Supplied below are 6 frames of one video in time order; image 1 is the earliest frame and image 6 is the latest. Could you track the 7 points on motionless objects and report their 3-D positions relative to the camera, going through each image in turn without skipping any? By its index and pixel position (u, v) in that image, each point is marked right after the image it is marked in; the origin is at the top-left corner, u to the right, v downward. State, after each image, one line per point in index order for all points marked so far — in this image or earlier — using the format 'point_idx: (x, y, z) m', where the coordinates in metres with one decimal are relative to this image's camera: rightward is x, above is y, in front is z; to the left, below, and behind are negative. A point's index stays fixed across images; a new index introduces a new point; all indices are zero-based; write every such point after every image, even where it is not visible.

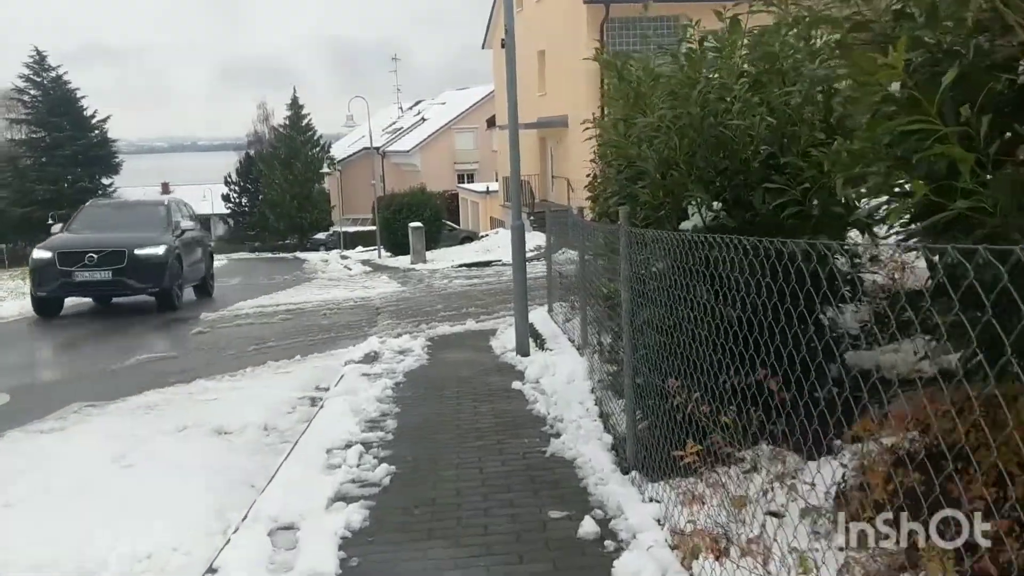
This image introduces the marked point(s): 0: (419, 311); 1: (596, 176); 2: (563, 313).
0: (-1.4, -0.3, +15.1) m
1: (+0.9, +1.1, +9.9) m
2: (+0.6, -0.3, +10.8) m
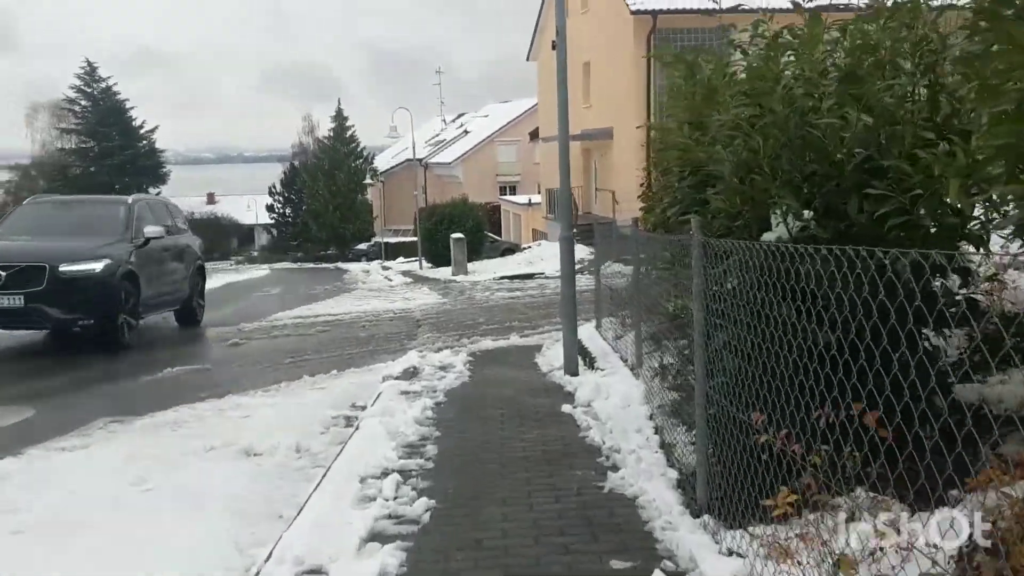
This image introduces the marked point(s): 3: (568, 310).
0: (-0.8, -0.5, +14.6) m
1: (+1.3, +1.0, +9.3) m
2: (+1.0, -0.4, +10.2) m
3: (+0.5, -0.2, +8.5) m
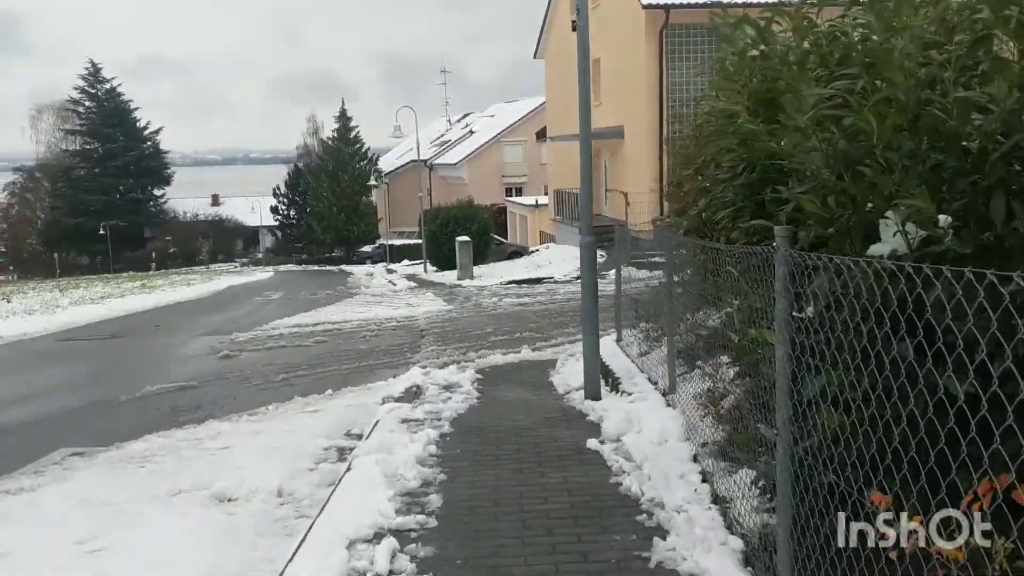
0: (-0.6, -0.6, +13.7) m
1: (+1.4, +0.9, +8.4) m
2: (+1.2, -0.5, +9.3) m
3: (+0.6, -0.3, +7.6) m
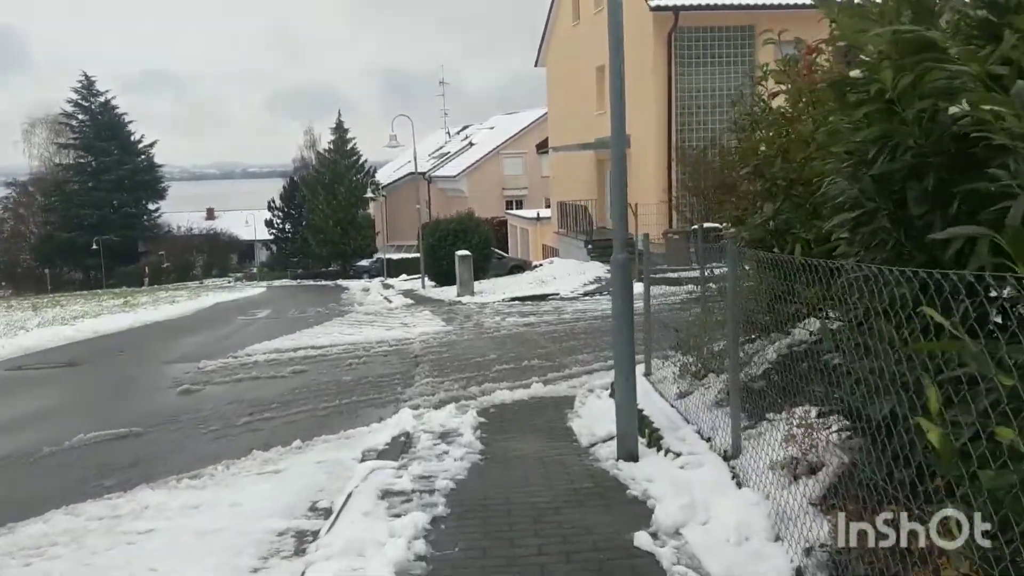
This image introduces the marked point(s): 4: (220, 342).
0: (-0.5, -0.9, +12.0) m
1: (+1.5, +0.7, +6.8) m
2: (+1.2, -0.7, +7.7) m
3: (+0.7, -0.5, +6.0) m
4: (-5.1, -0.9, +17.2) m
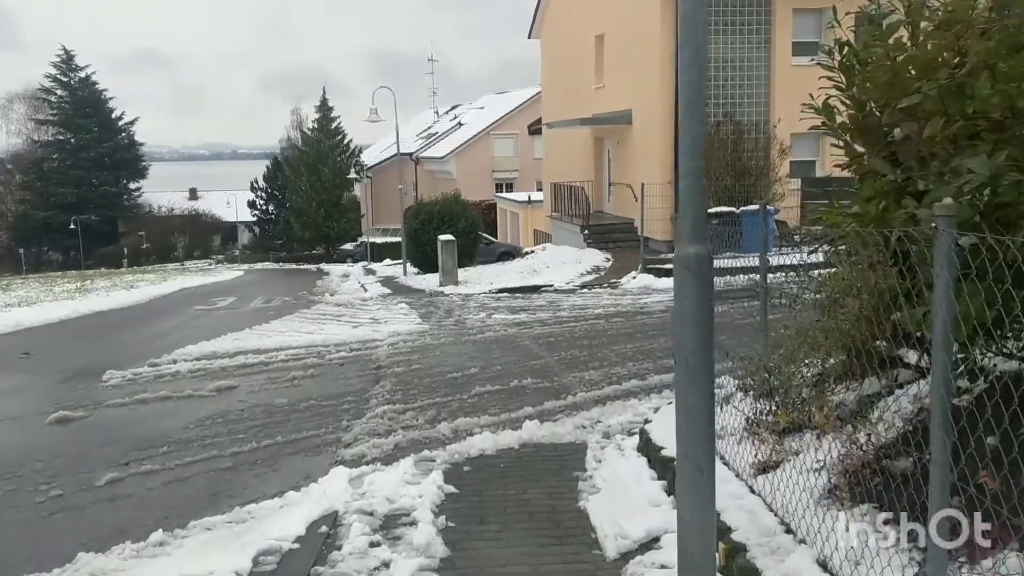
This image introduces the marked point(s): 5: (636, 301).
0: (-0.7, -0.9, +9.4) m
1: (+1.4, +0.6, +4.2) m
2: (+1.2, -0.8, +5.1) m
3: (+0.6, -0.5, +3.3) m
4: (-5.2, -0.8, +14.6) m
5: (+2.0, -0.2, +15.8) m
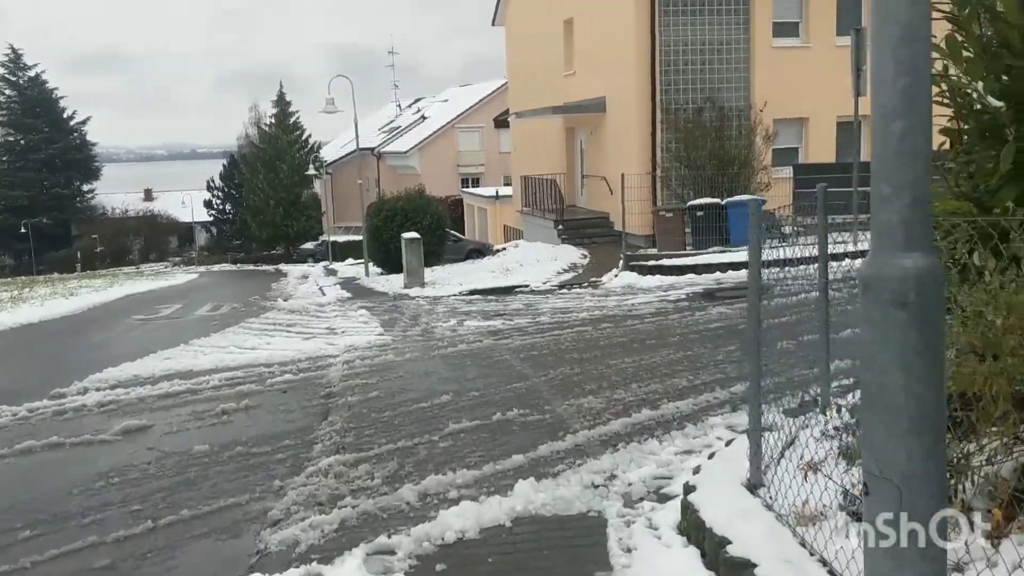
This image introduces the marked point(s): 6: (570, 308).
0: (-0.8, -0.9, +7.7) m
1: (+1.4, +0.6, +2.5) m
2: (+1.1, -0.8, +3.4) m
3: (+0.6, -0.6, +1.7) m
4: (-5.6, -0.9, +12.7) m
5: (+1.6, -0.2, +14.1) m
6: (+0.8, -0.3, +14.2) m
